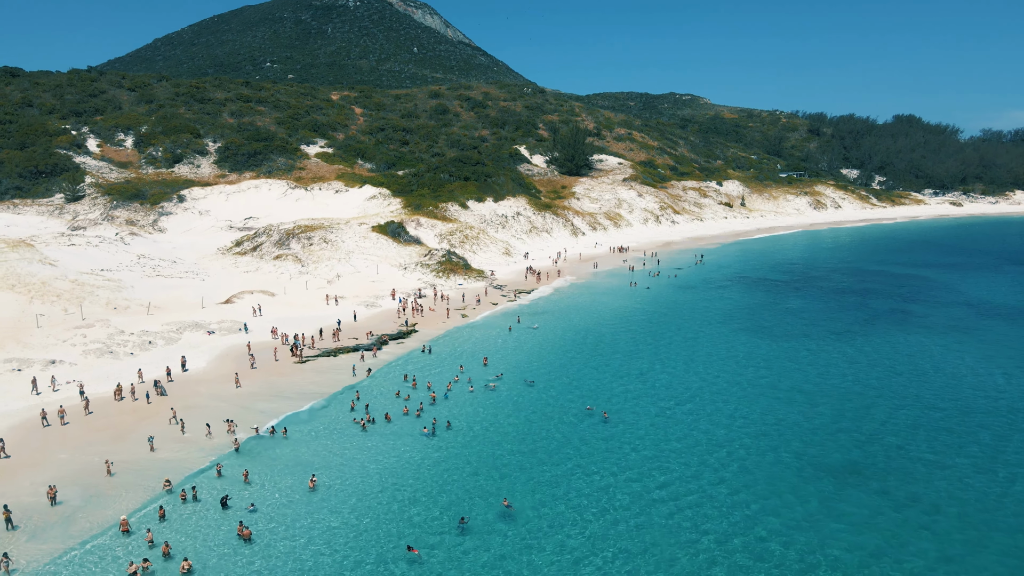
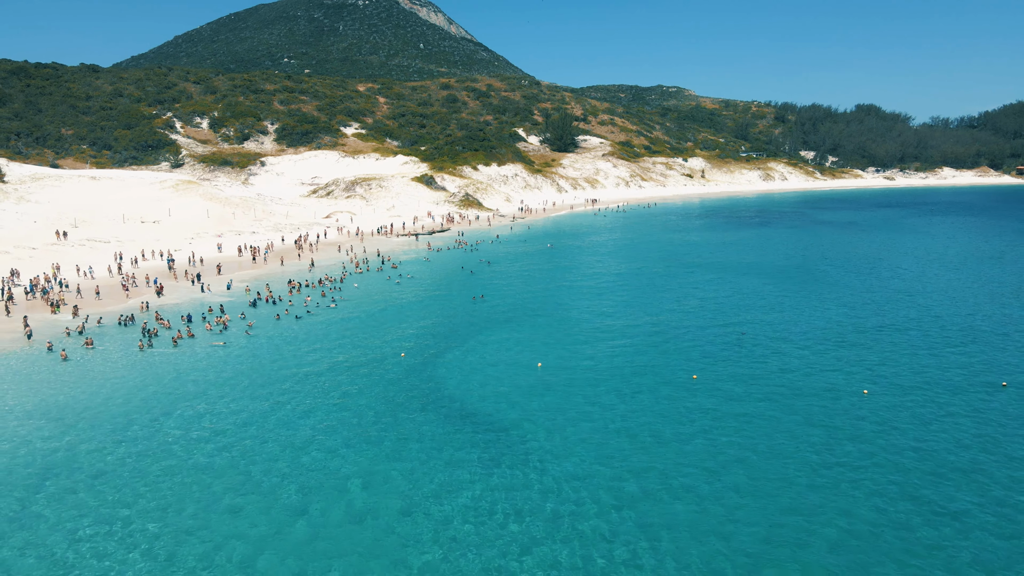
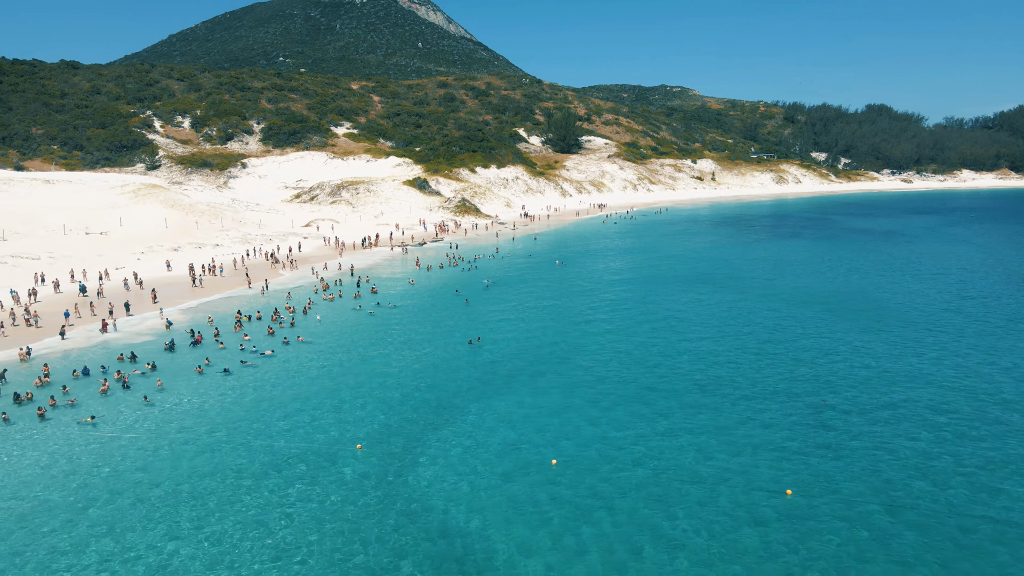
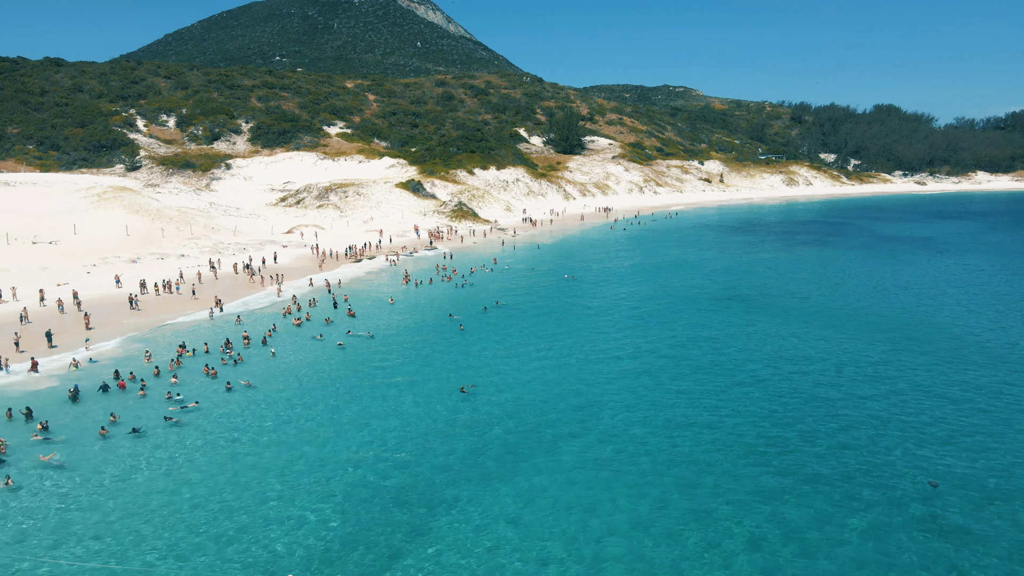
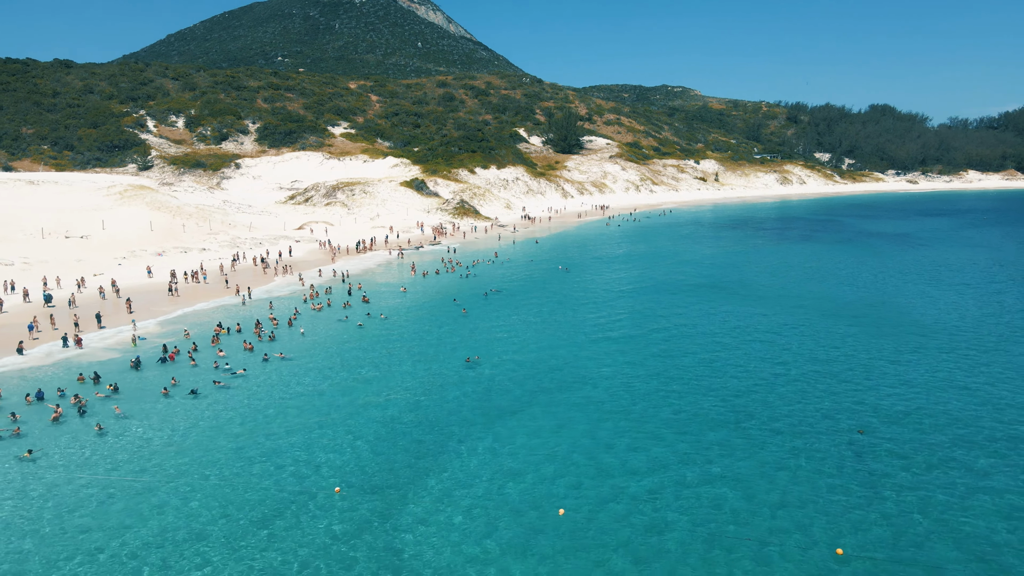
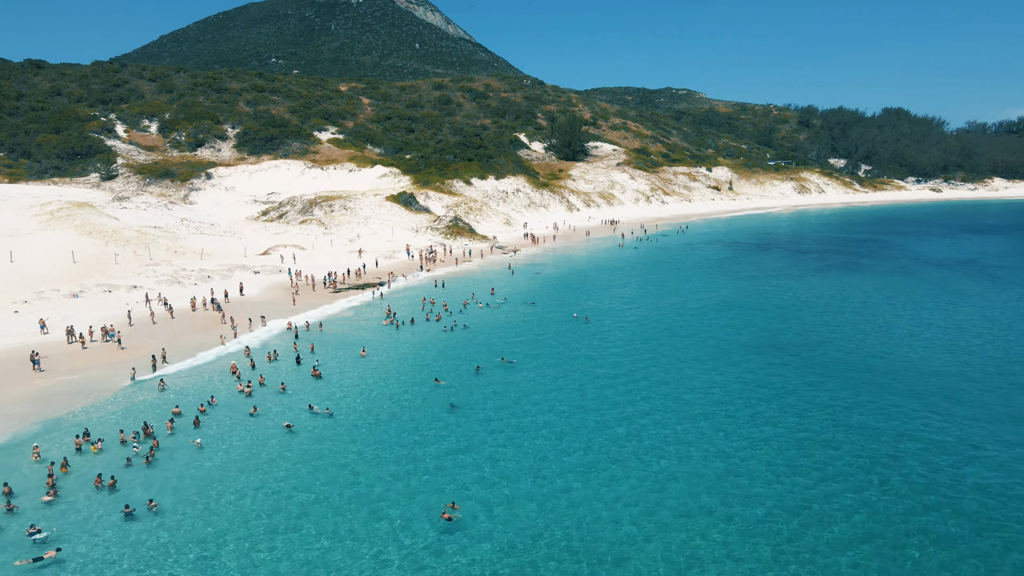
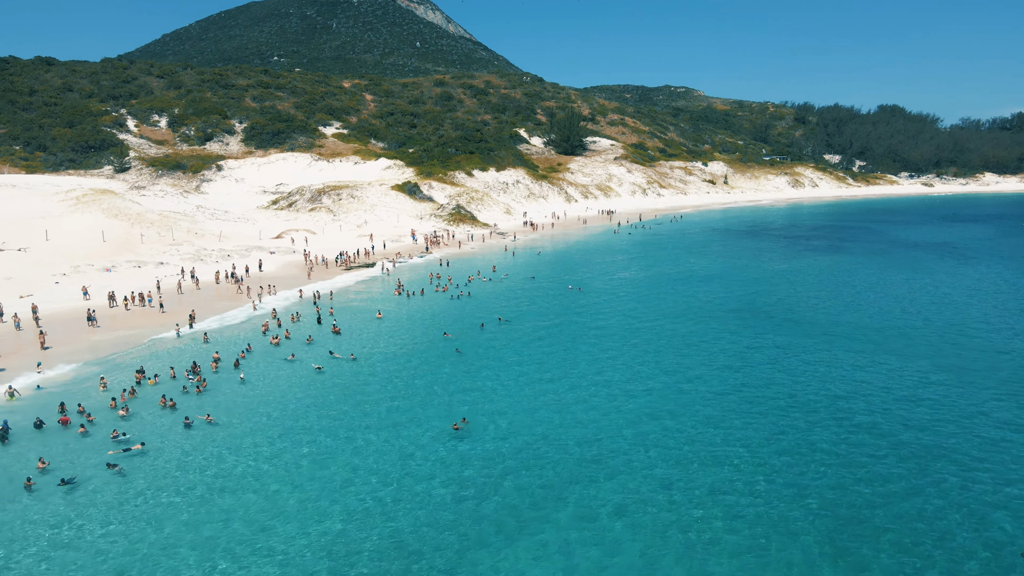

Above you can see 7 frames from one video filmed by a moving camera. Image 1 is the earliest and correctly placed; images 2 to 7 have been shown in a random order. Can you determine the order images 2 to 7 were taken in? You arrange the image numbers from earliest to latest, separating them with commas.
6, 7, 4, 5, 3, 2
